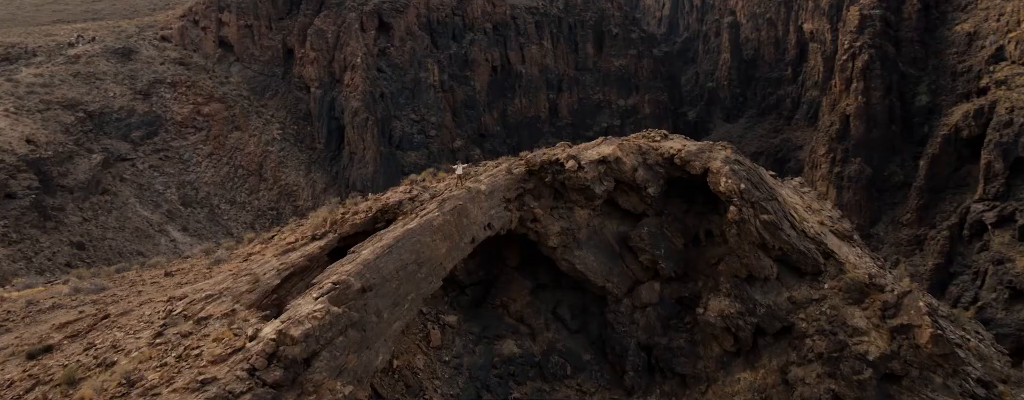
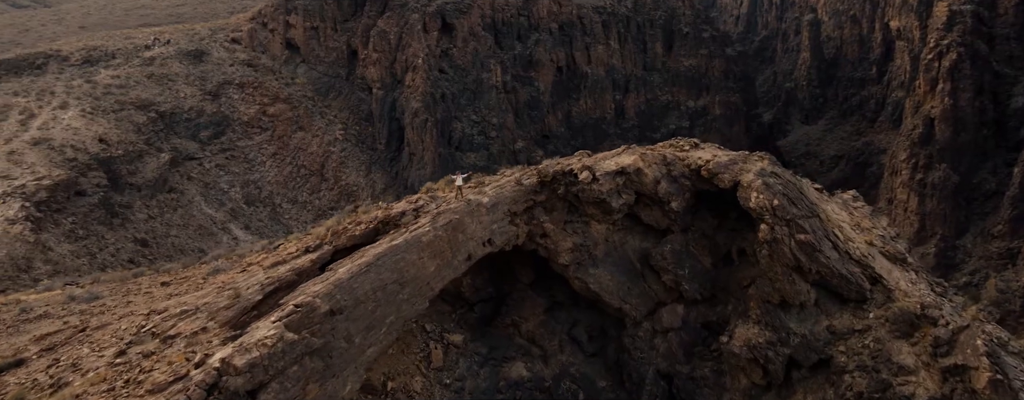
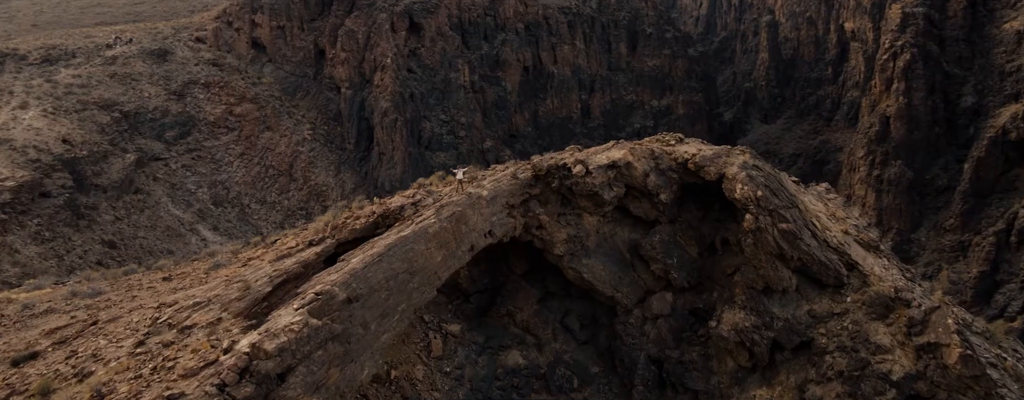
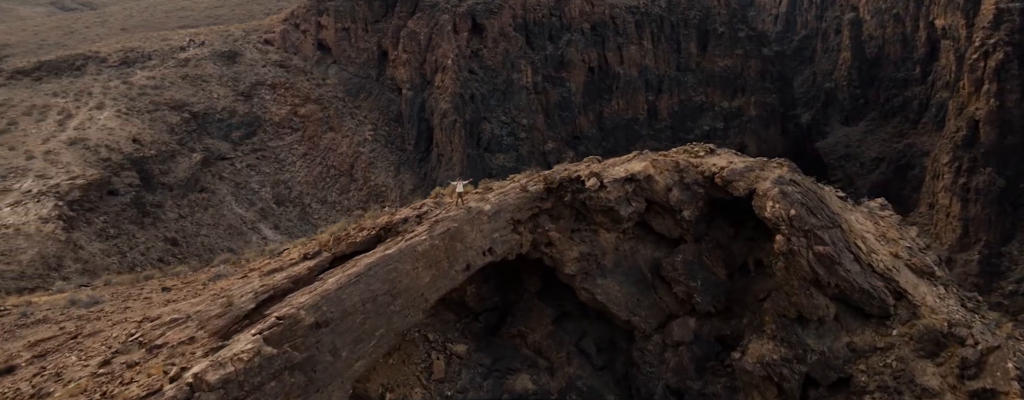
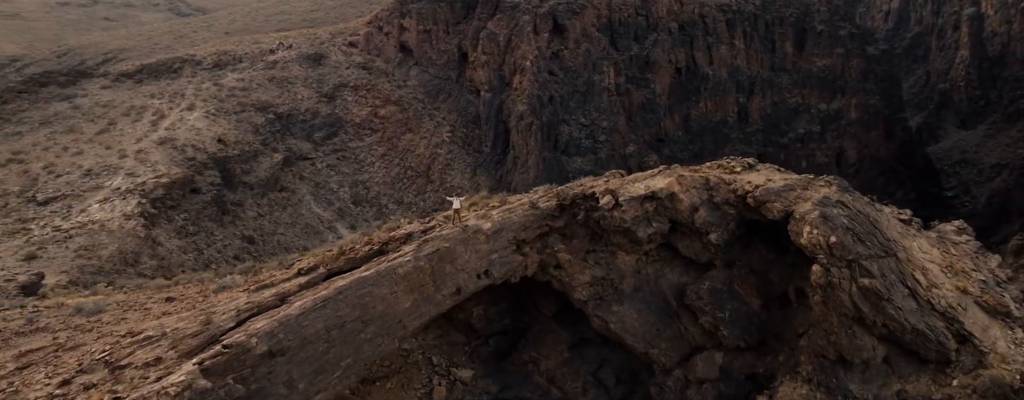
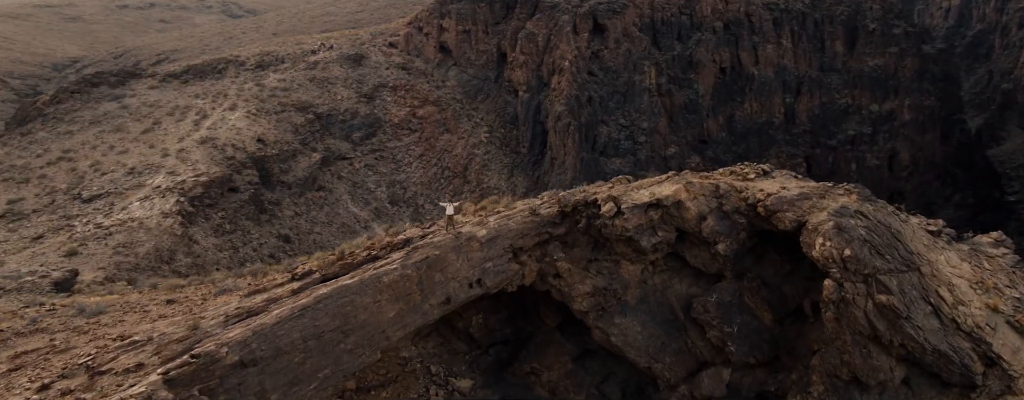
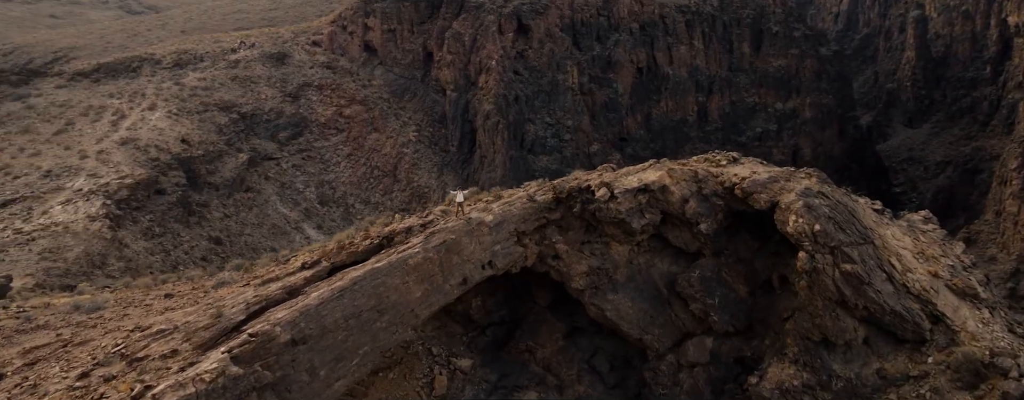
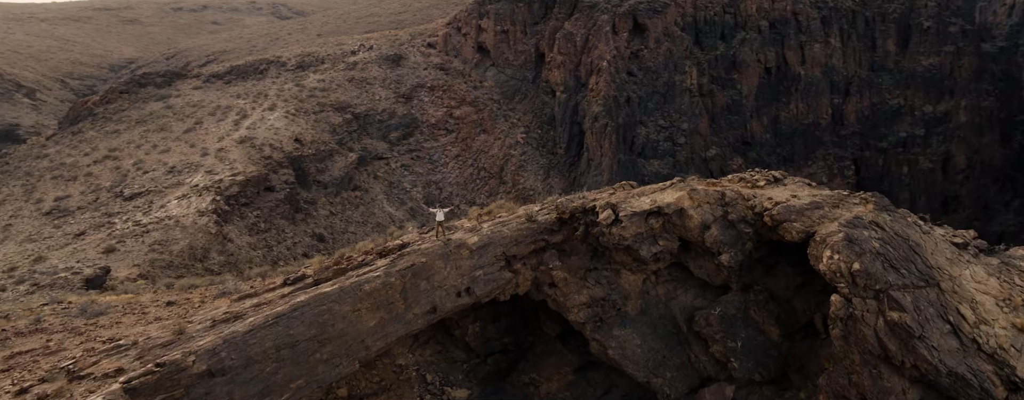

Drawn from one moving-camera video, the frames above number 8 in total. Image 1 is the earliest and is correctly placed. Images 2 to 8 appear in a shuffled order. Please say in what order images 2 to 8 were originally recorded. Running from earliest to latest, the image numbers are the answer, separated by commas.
3, 2, 4, 7, 5, 6, 8
